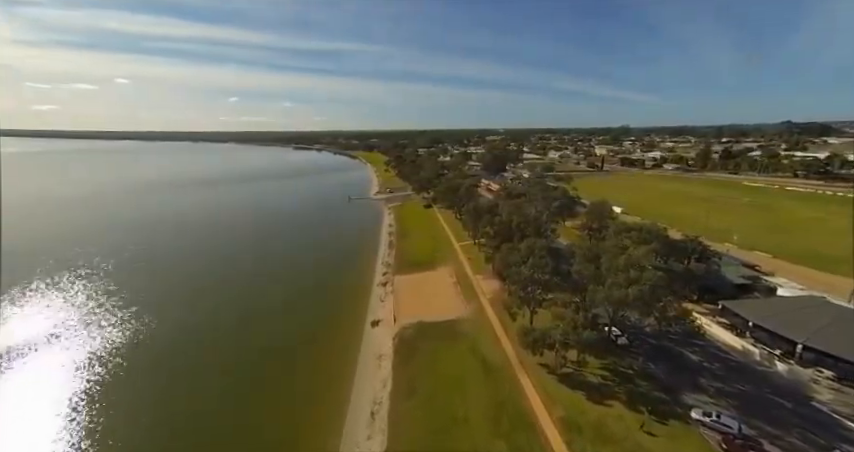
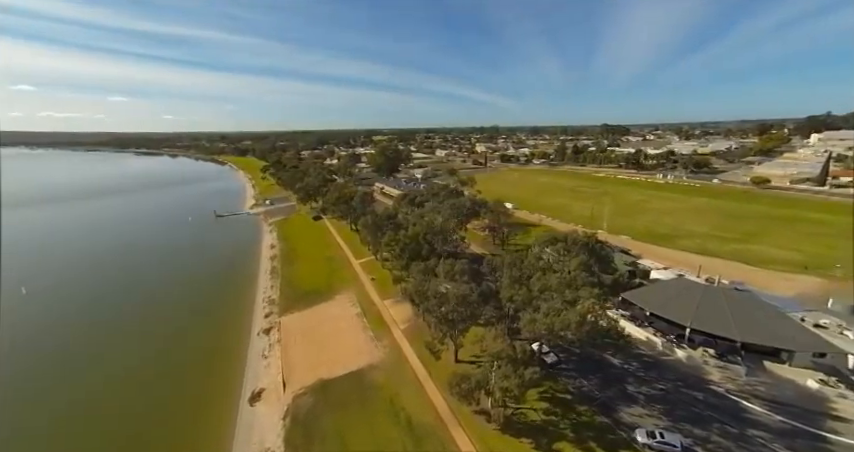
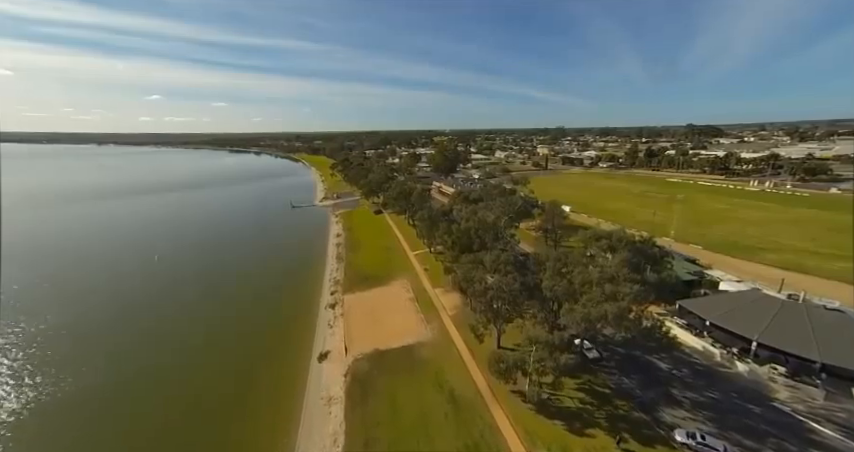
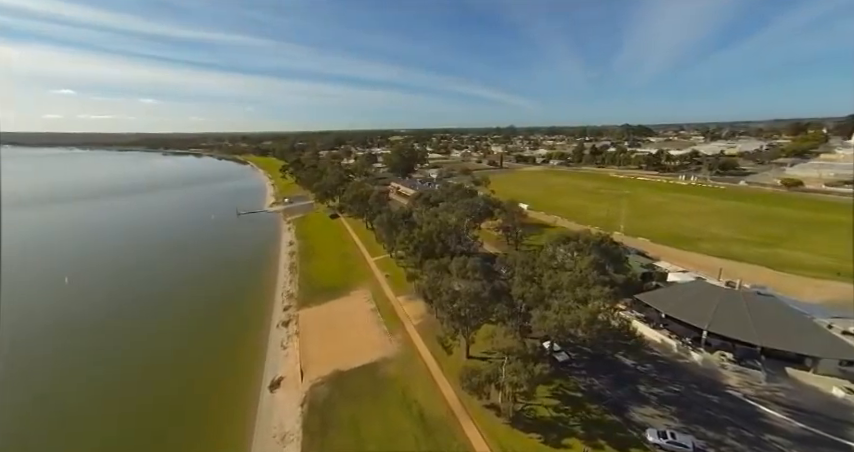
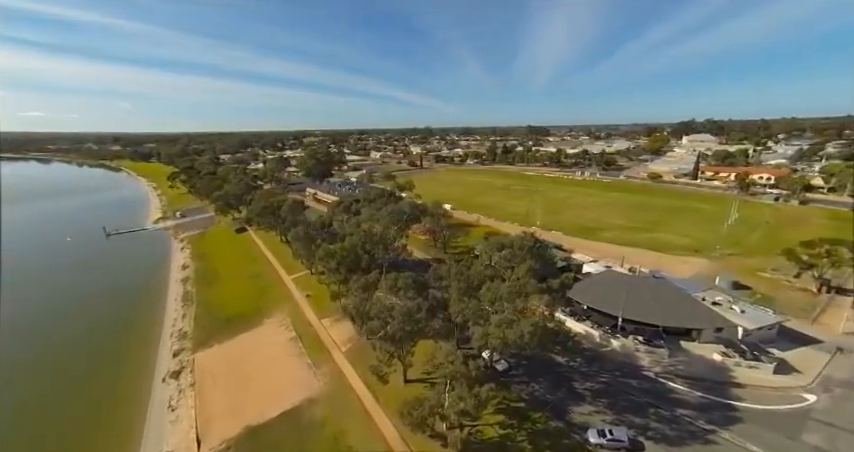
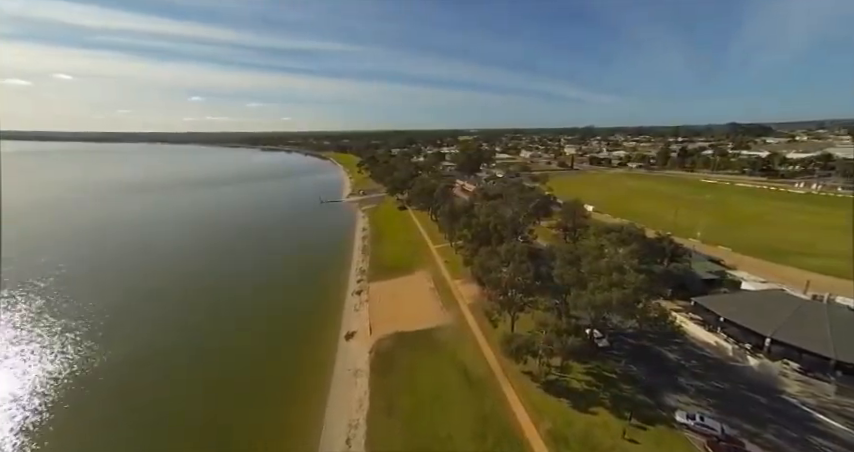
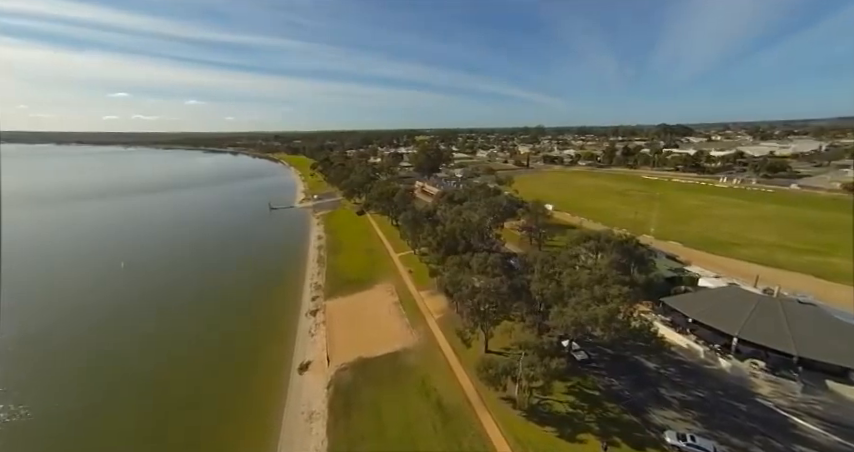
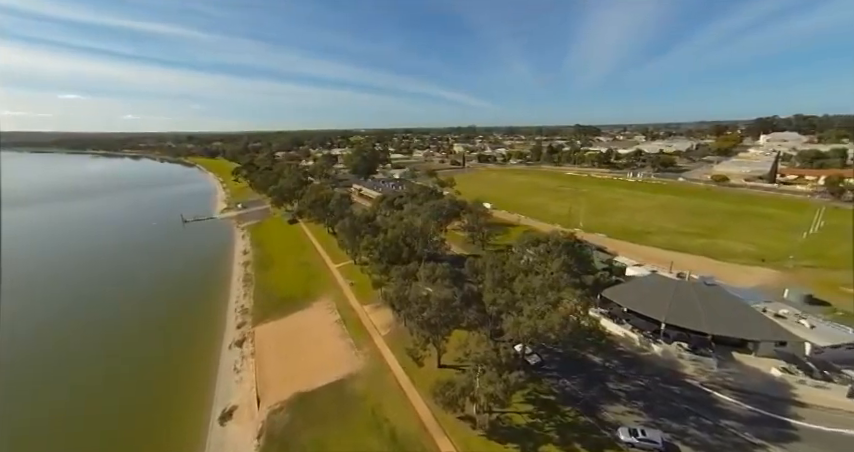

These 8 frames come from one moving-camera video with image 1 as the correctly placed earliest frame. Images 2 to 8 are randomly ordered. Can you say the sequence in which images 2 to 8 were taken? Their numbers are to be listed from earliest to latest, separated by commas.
6, 3, 7, 4, 2, 8, 5
